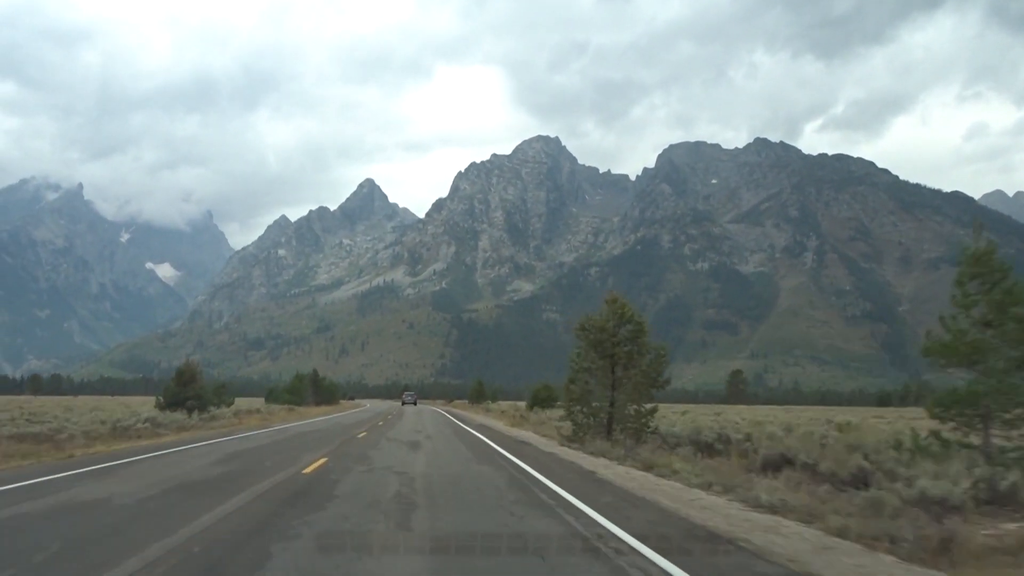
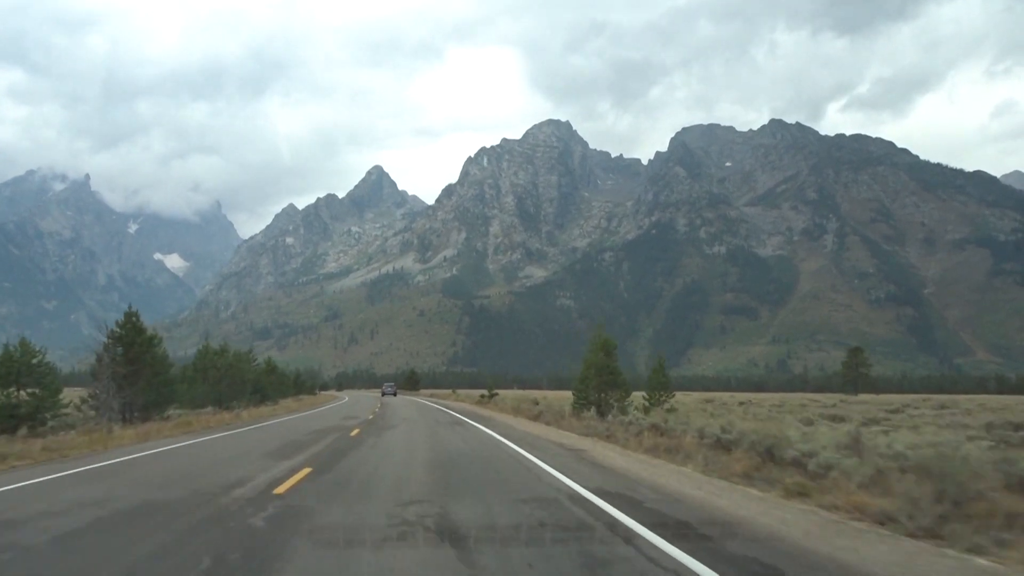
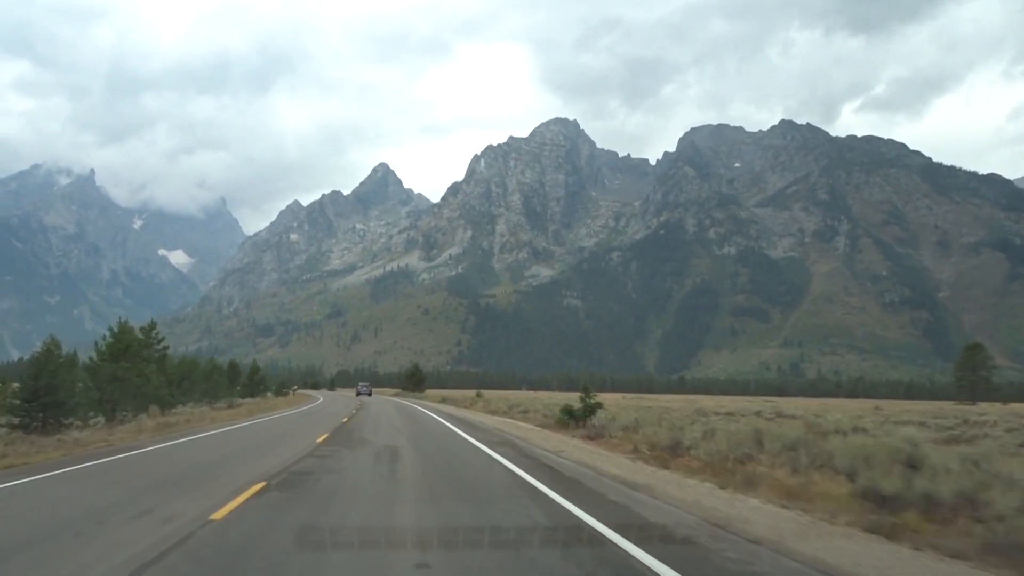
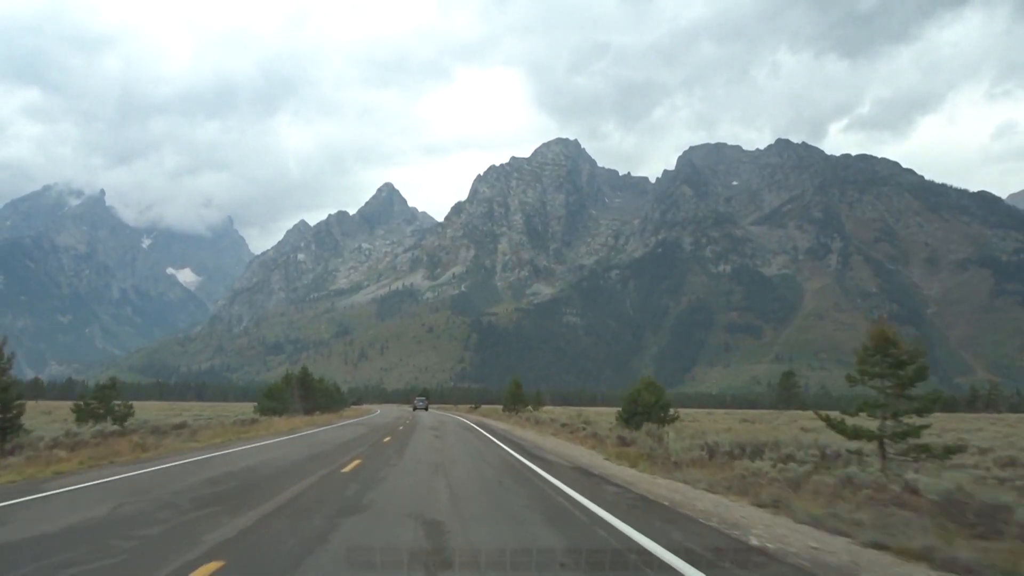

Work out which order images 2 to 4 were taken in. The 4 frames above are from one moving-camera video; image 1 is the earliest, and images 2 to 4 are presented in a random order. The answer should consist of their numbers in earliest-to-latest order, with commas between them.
4, 2, 3
